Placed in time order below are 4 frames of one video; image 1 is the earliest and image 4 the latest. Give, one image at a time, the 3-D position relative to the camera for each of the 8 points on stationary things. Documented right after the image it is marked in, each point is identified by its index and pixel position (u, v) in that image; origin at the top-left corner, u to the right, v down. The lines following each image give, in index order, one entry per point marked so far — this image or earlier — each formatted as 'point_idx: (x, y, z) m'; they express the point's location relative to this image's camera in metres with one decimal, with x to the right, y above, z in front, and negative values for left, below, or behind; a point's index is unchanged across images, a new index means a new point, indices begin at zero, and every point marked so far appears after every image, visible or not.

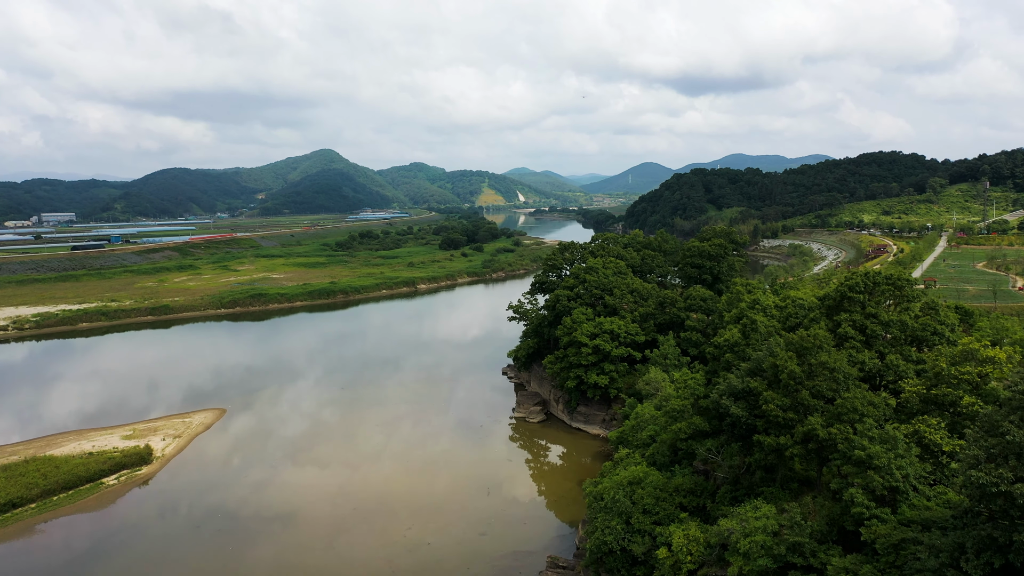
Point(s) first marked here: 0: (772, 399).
0: (+6.1, -2.7, +12.2) m
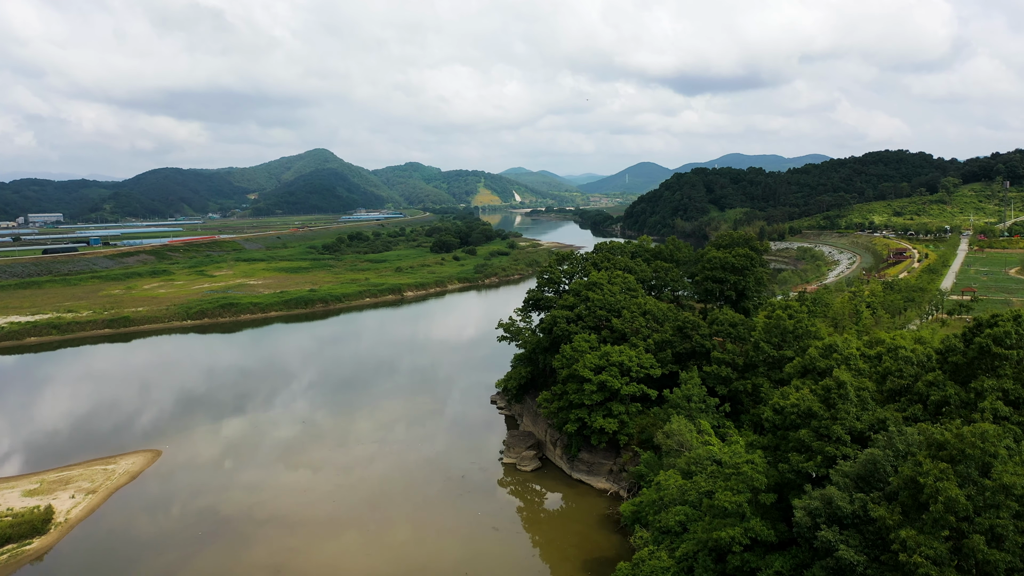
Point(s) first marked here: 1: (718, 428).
0: (+5.7, -3.6, +7.6) m
1: (+7.3, -4.9, +18.9) m
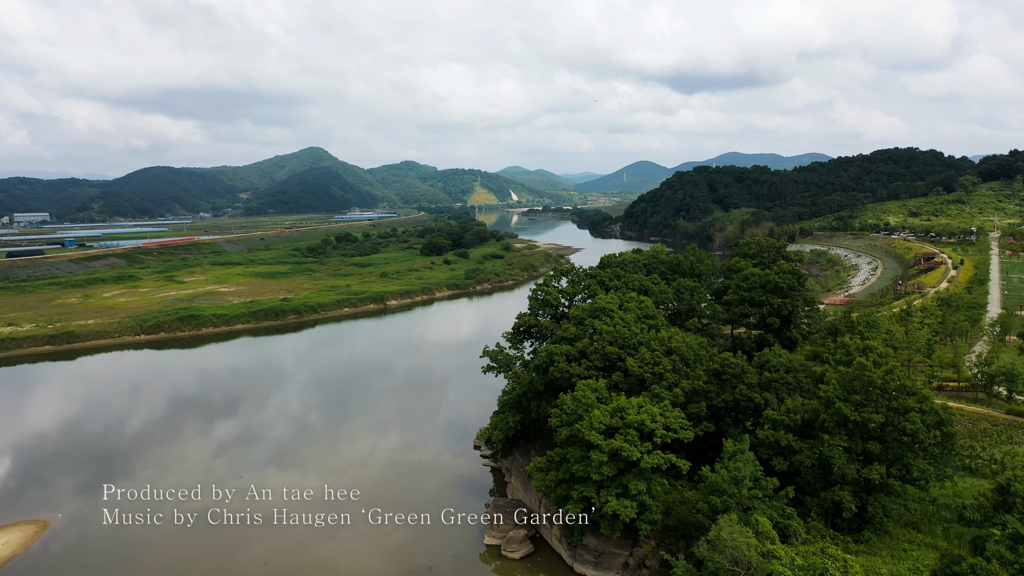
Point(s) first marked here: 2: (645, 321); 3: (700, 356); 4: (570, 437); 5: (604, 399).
0: (+5.2, -4.6, +2.1) m
1: (+6.8, -5.9, +13.5) m
2: (+4.9, -1.2, +20.1) m
3: (+6.3, -2.2, +18.1) m
4: (+1.8, -4.6, +16.6) m
5: (+2.9, -3.5, +16.9) m
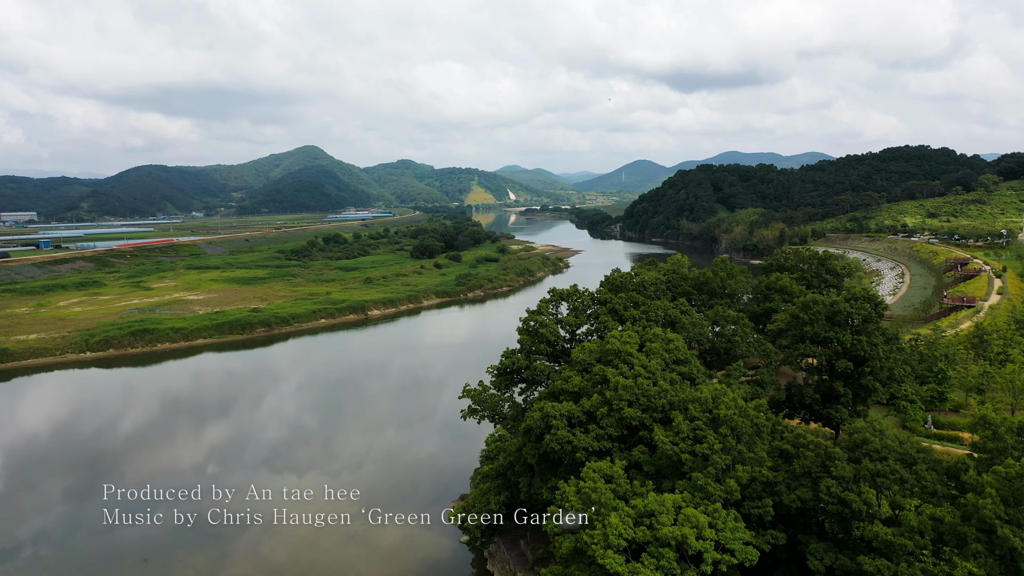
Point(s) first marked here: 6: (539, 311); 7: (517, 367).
0: (+4.8, -5.6, -3.1) m
1: (+6.3, -6.9, +8.3) m
2: (+4.5, -2.1, +14.8) m
3: (+5.8, -3.2, +12.8) m
4: (+1.3, -5.5, +11.4) m
5: (+2.4, -4.4, +11.7) m
6: (+1.0, -0.8, +19.4) m
7: (+0.1, -2.5, +17.5) m
